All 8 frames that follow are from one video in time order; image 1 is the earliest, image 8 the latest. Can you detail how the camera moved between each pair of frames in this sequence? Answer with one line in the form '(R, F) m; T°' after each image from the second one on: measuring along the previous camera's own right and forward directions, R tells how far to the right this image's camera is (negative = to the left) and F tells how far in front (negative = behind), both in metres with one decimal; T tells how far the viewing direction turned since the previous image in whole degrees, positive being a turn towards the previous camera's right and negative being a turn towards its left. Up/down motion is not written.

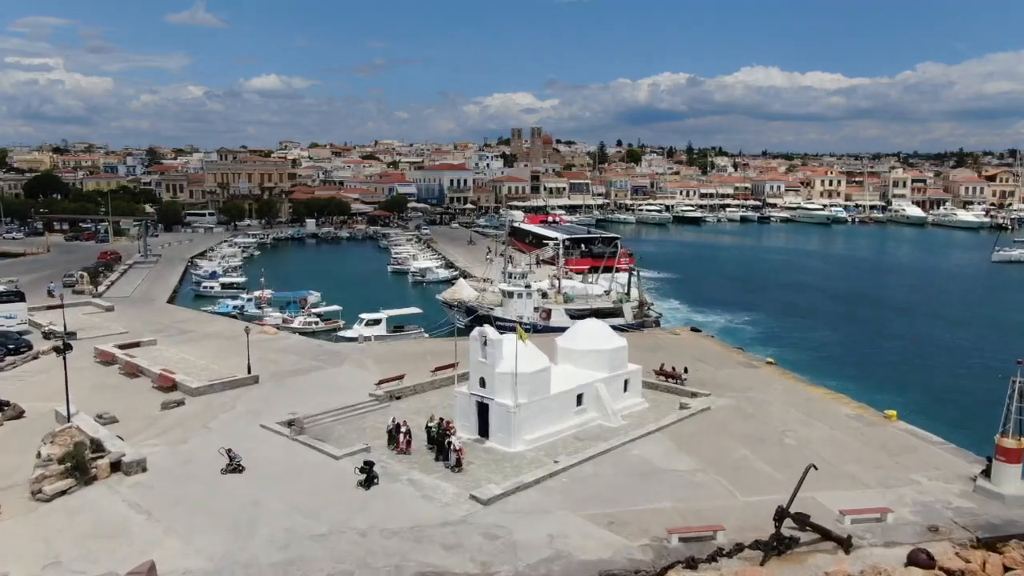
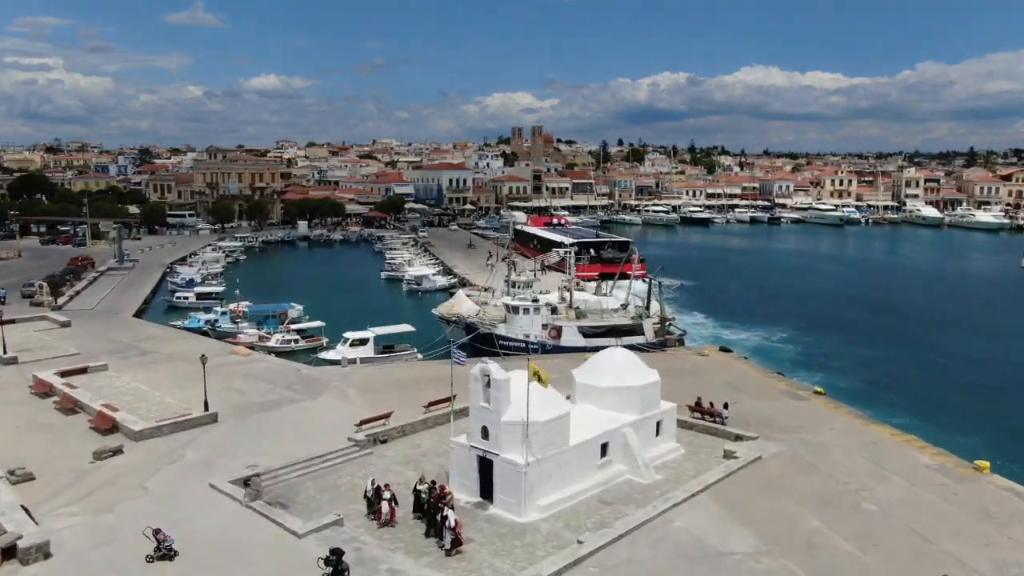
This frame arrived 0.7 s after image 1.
(-0.2, +3.4) m; 0°
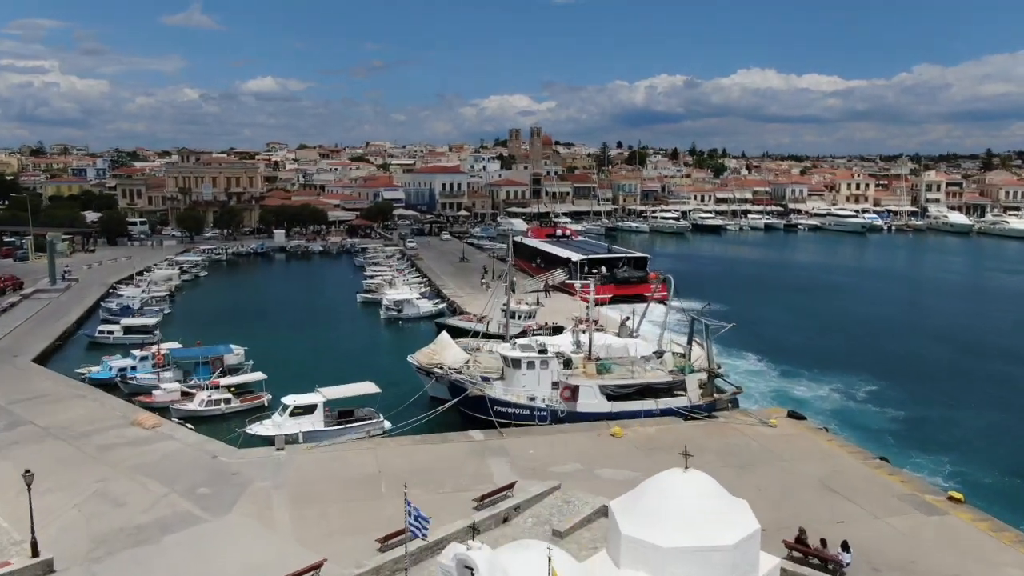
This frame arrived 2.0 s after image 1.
(-0.1, +6.4) m; 0°
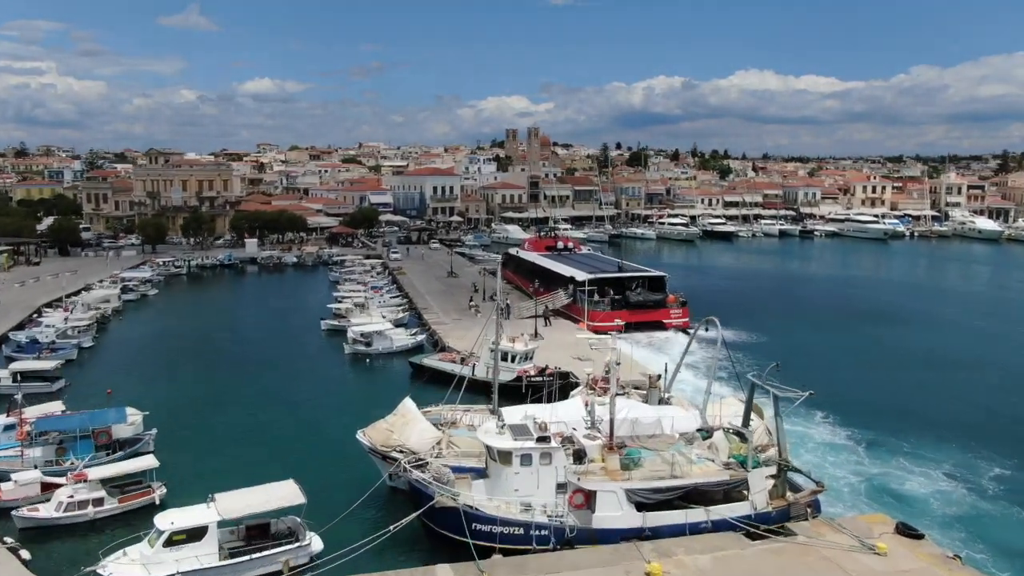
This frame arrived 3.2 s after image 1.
(+0.2, +5.9) m; 0°
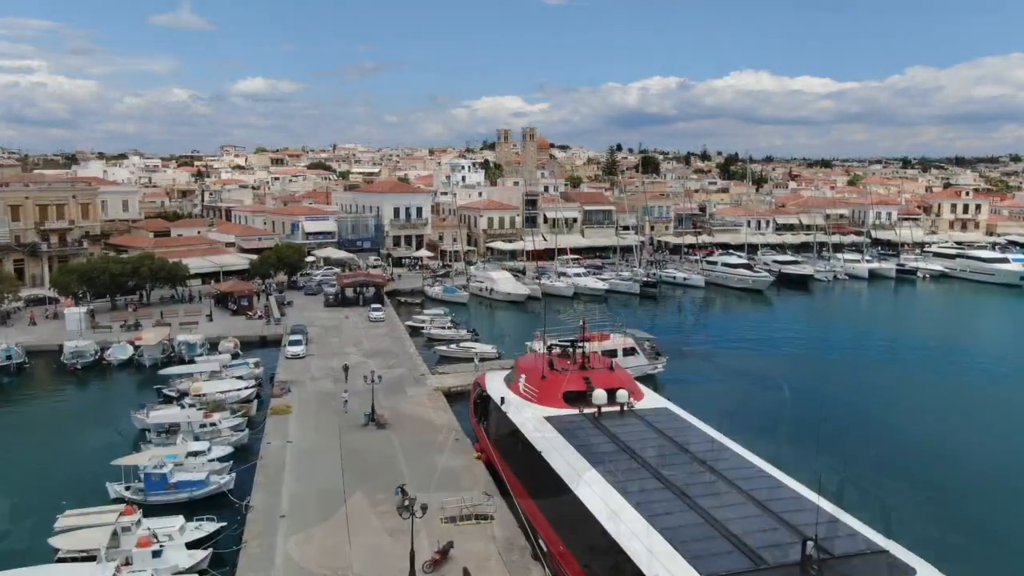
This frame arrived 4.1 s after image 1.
(-0.1, +4.4) m; 0°
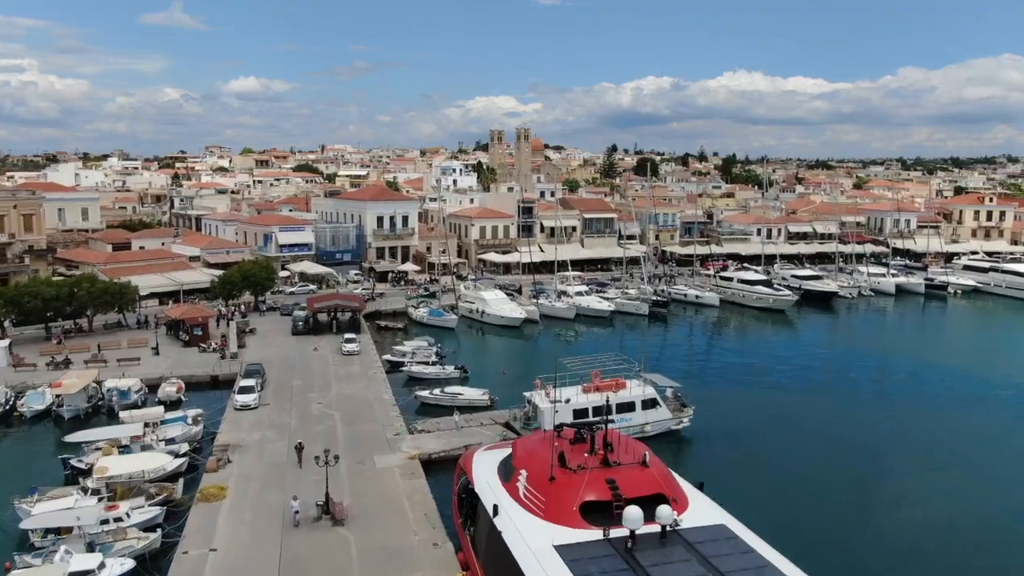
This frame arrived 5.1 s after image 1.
(0.0, +5.0) m; 0°
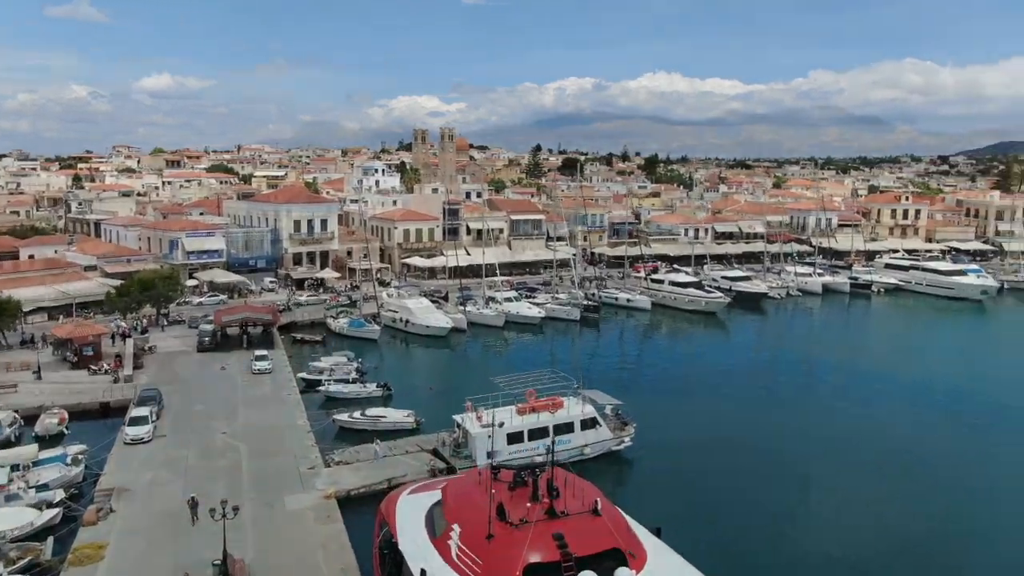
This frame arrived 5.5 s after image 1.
(0.0, +2.0) m; +5°
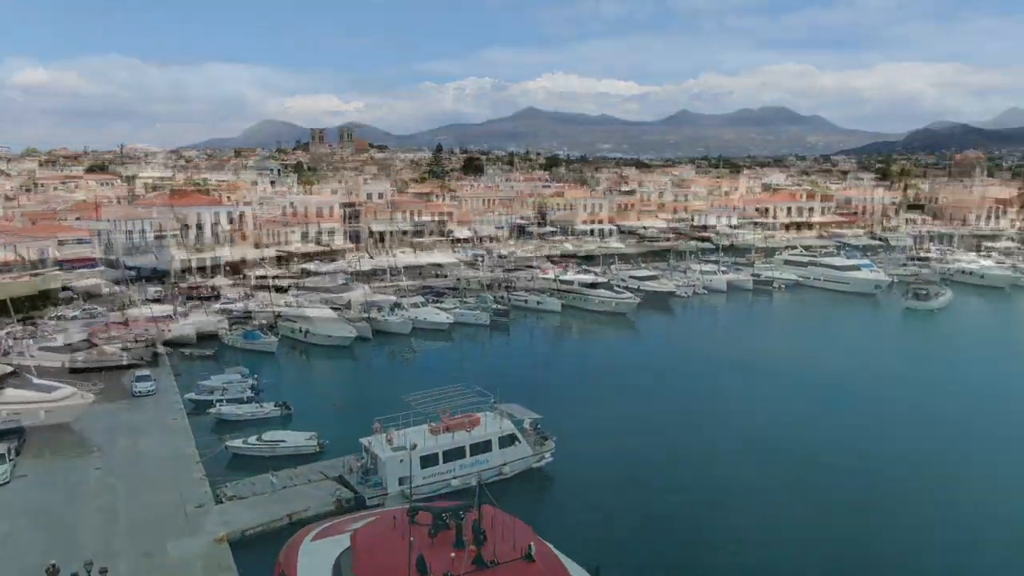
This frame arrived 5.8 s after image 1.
(-0.2, +1.5) m; +7°
